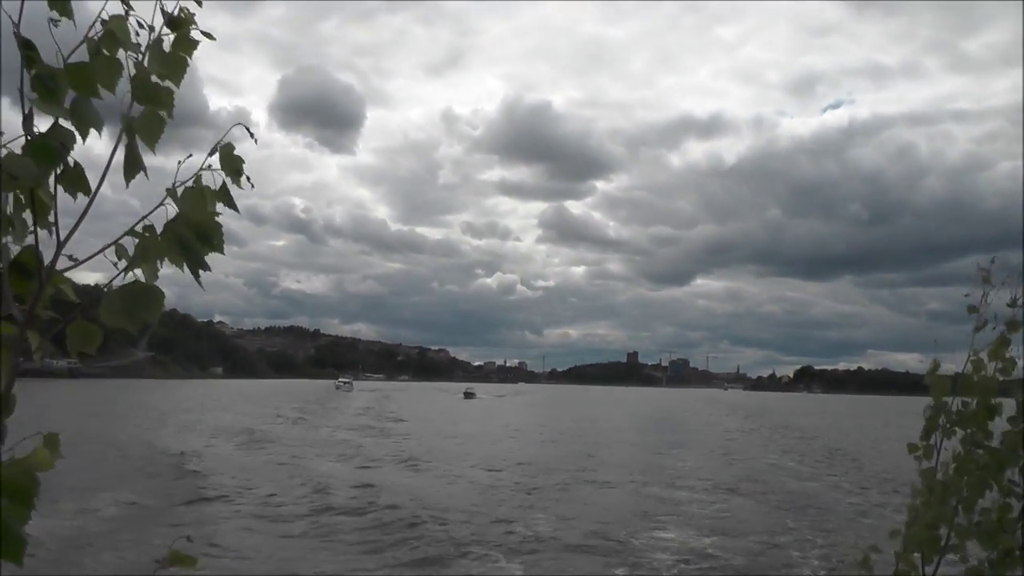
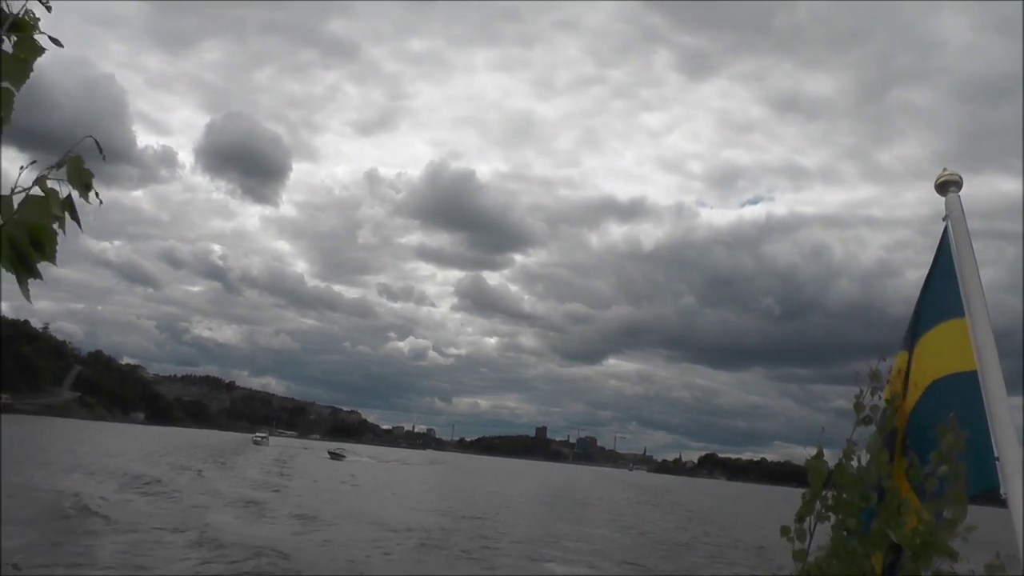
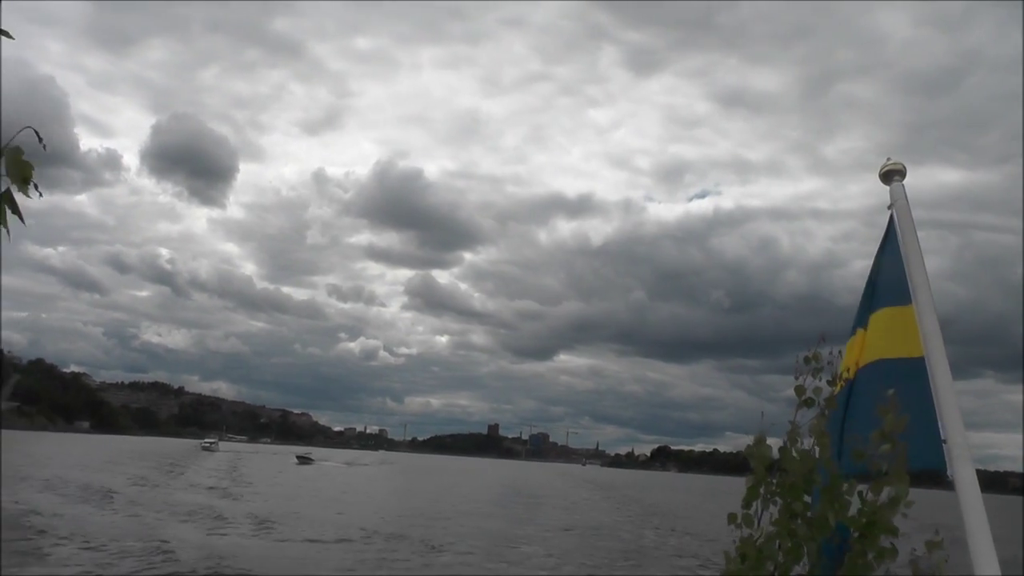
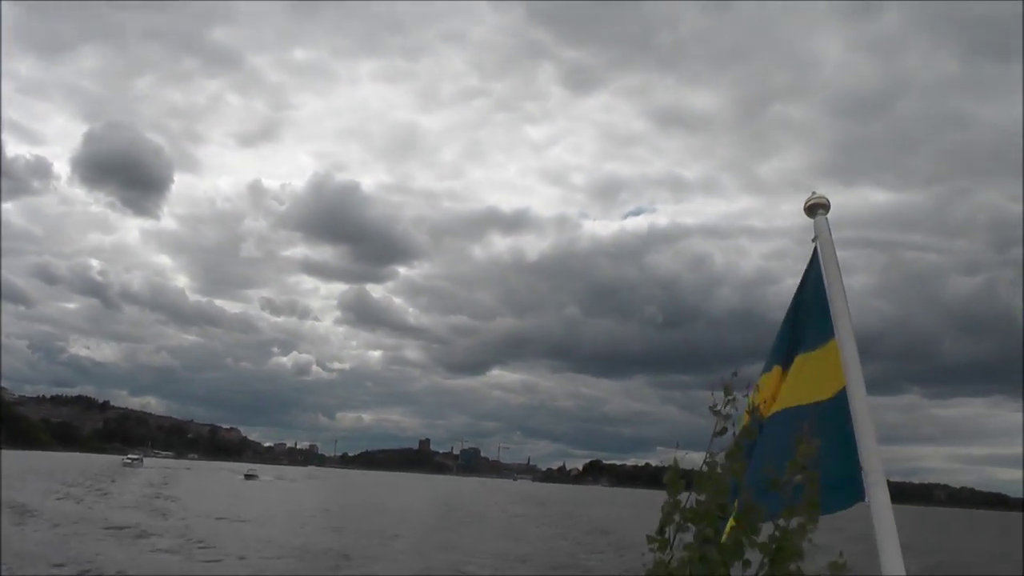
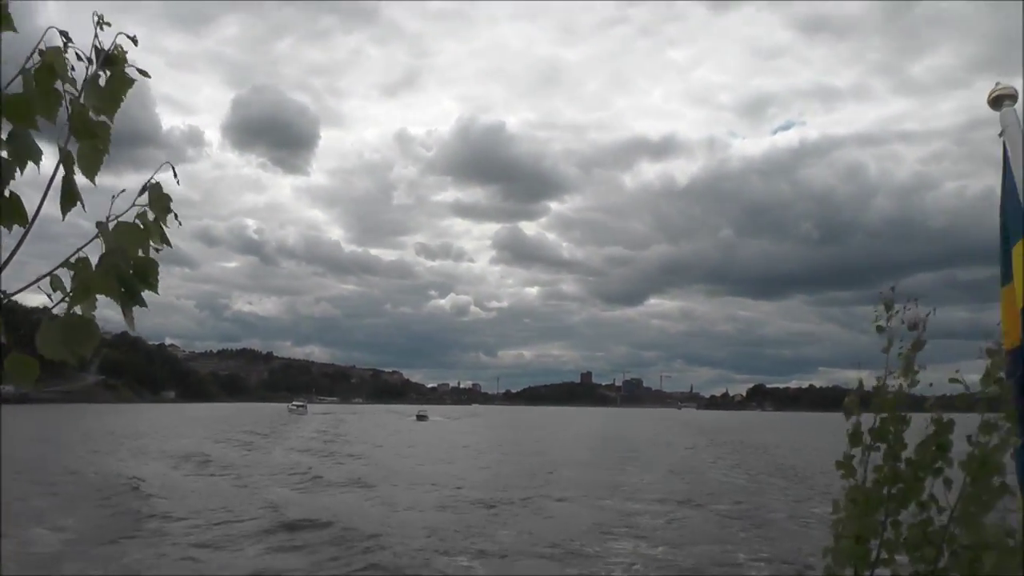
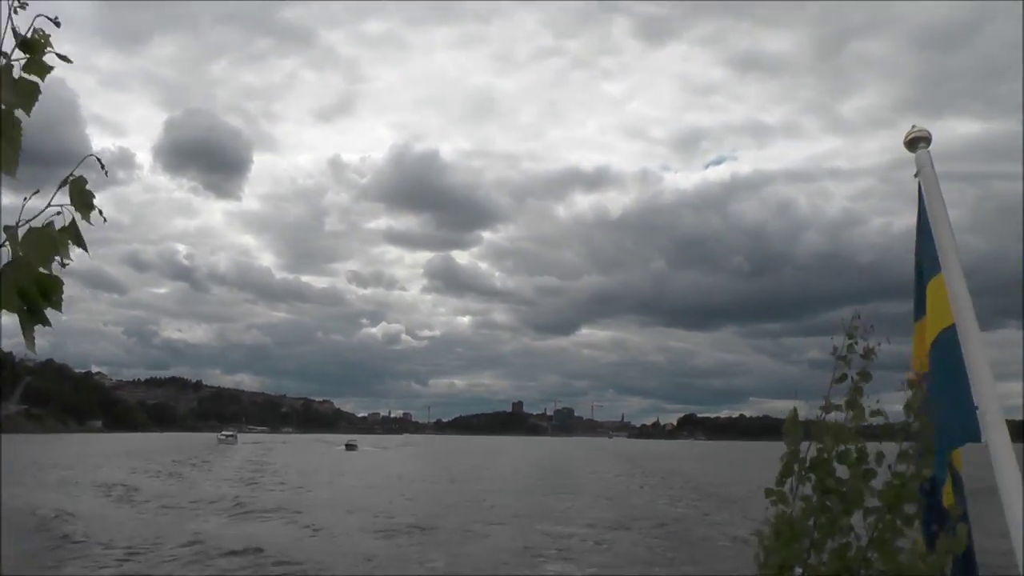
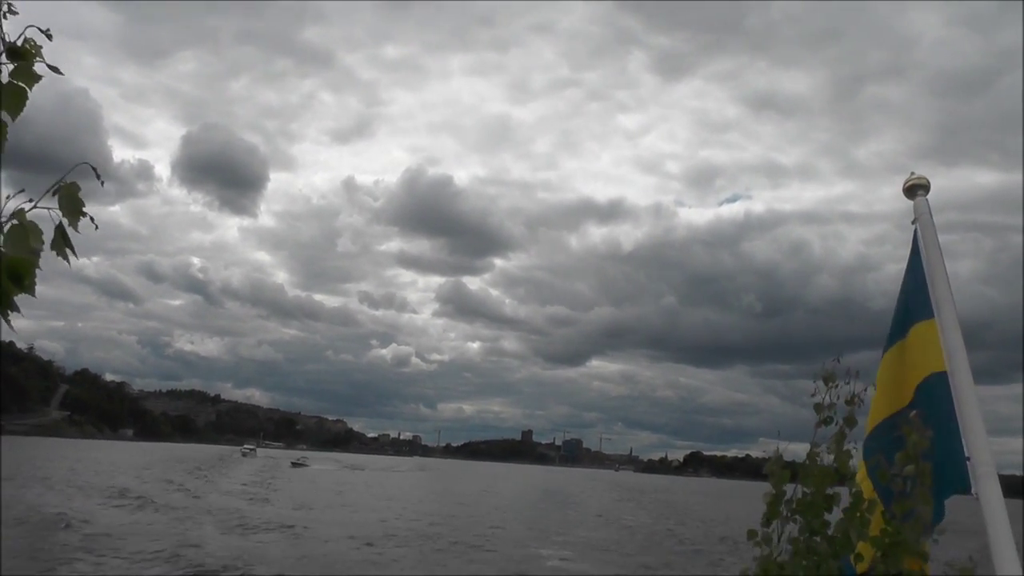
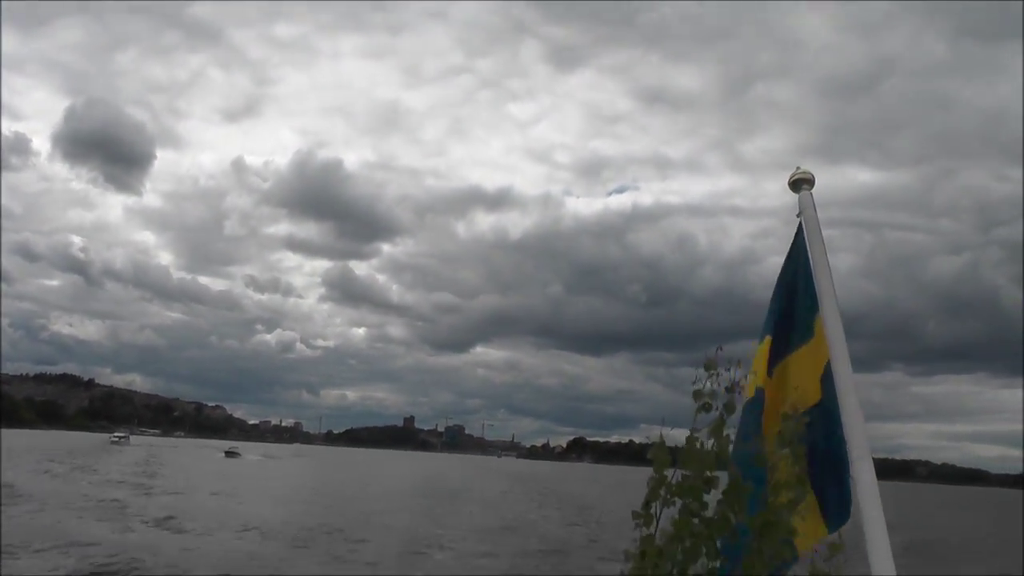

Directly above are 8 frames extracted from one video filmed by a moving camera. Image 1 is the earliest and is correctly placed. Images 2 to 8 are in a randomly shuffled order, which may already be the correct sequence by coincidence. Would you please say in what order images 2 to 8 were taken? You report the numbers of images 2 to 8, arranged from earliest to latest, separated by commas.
5, 6, 4, 8, 3, 2, 7
